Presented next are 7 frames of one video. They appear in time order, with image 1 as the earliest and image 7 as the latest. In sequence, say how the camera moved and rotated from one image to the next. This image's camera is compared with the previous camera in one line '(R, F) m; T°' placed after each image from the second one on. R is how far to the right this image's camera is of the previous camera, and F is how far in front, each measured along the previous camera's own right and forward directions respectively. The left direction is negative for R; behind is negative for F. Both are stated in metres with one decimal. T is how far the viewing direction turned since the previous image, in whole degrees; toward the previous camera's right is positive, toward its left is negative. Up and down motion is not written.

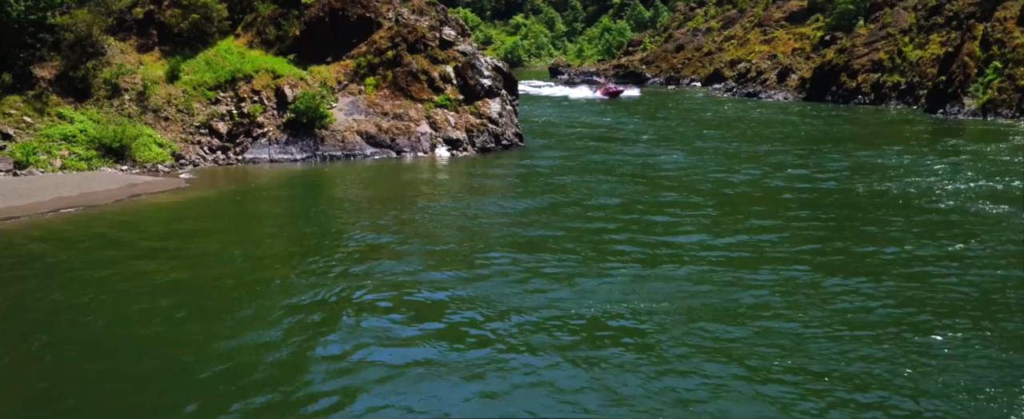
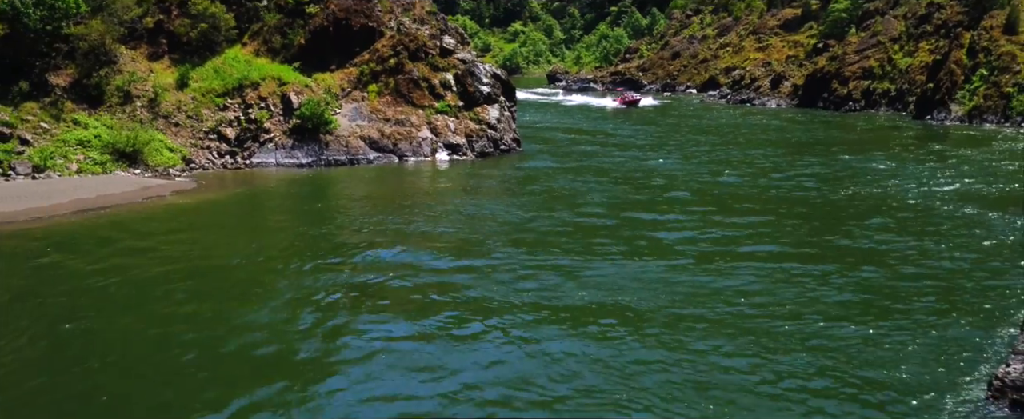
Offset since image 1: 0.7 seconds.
(0.0, -0.8) m; 0°
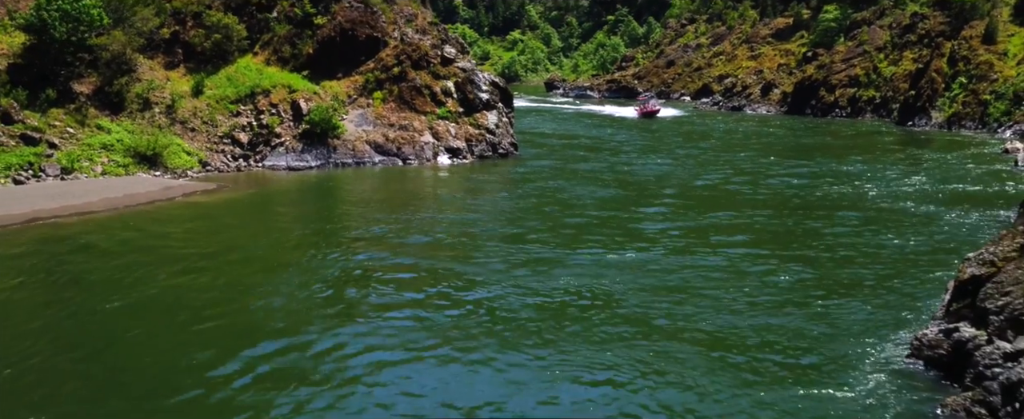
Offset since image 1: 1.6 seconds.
(+0.1, -1.4) m; 0°
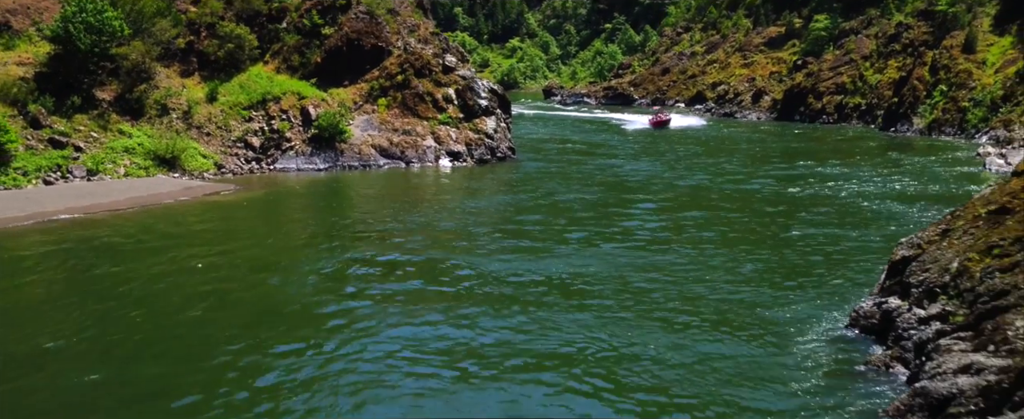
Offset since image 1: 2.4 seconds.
(+0.1, -1.5) m; 0°
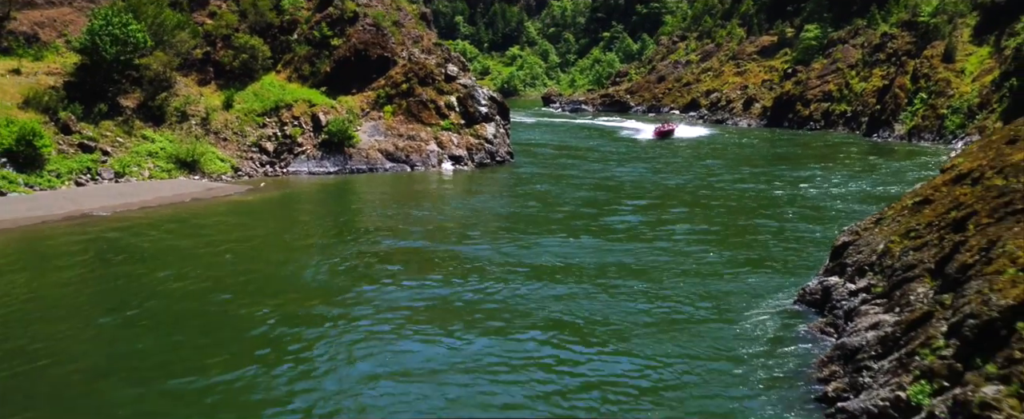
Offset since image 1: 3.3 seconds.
(+0.1, -1.7) m; 0°
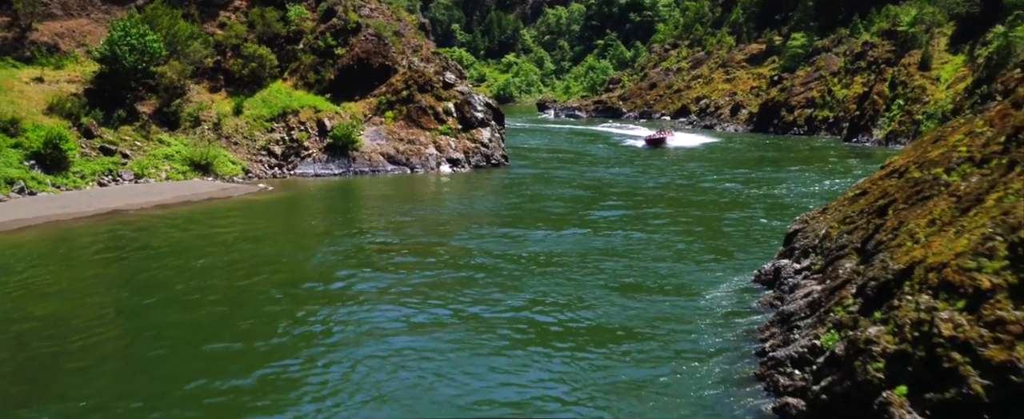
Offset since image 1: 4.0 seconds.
(+0.1, -1.7) m; 0°
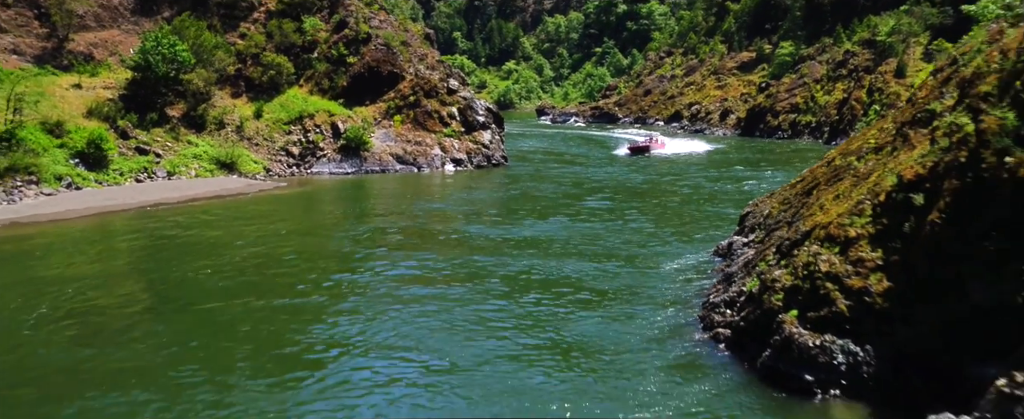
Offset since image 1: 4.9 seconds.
(+0.1, -2.6) m; 0°
